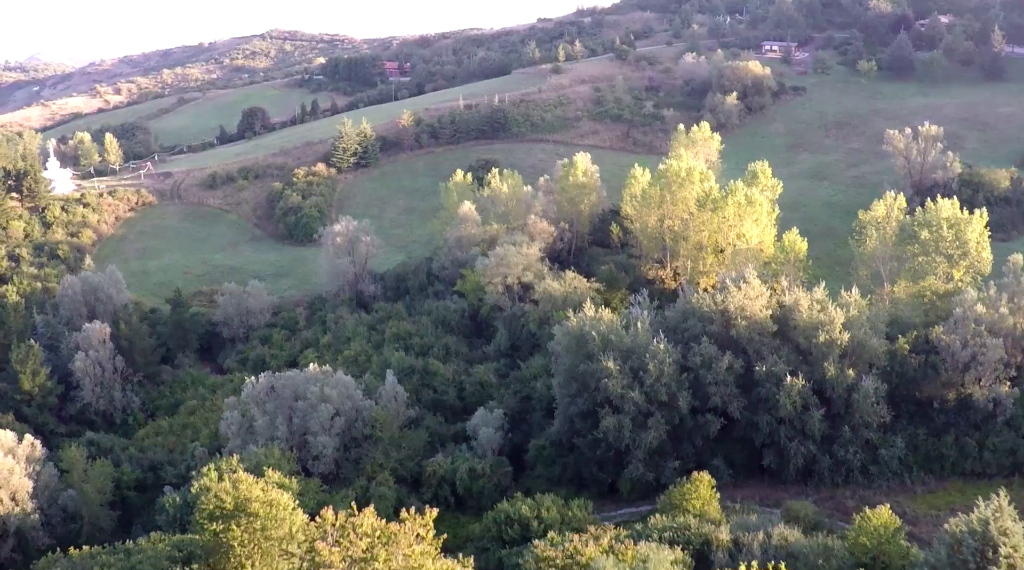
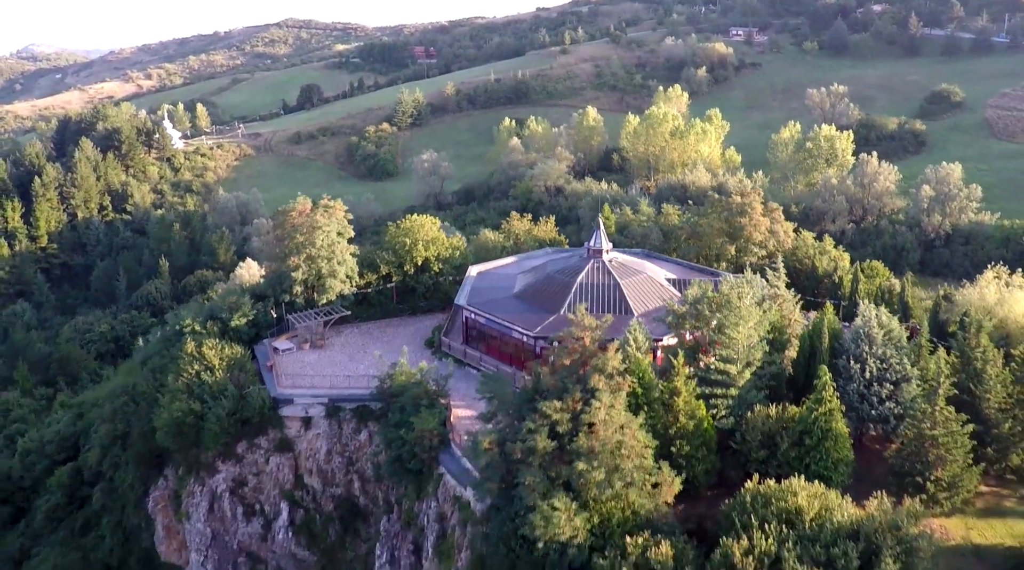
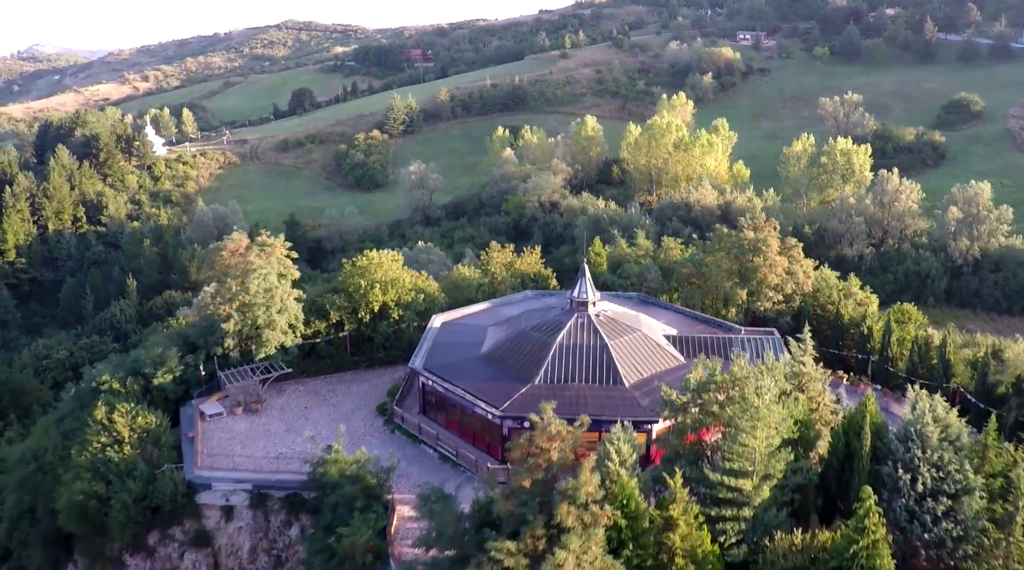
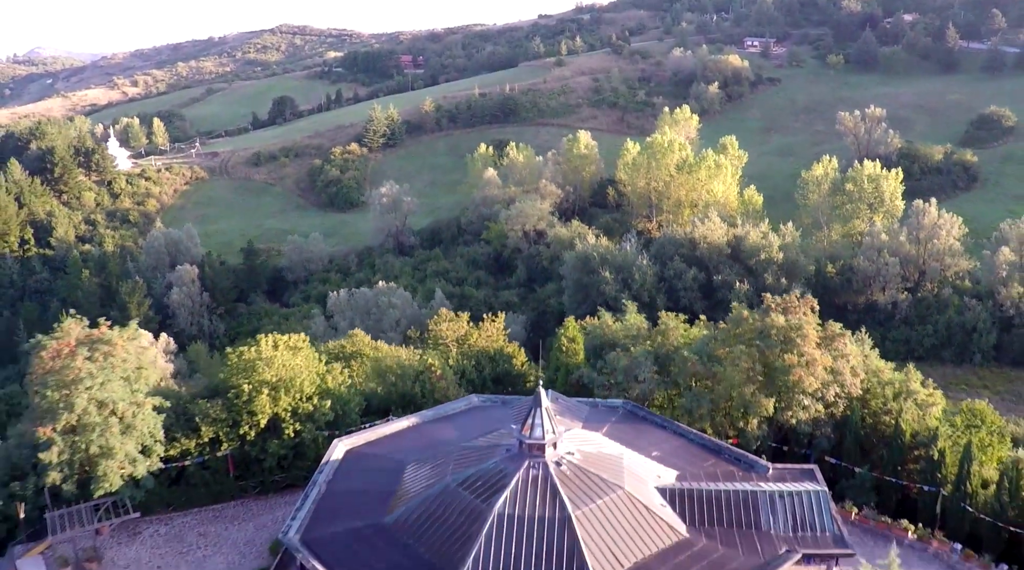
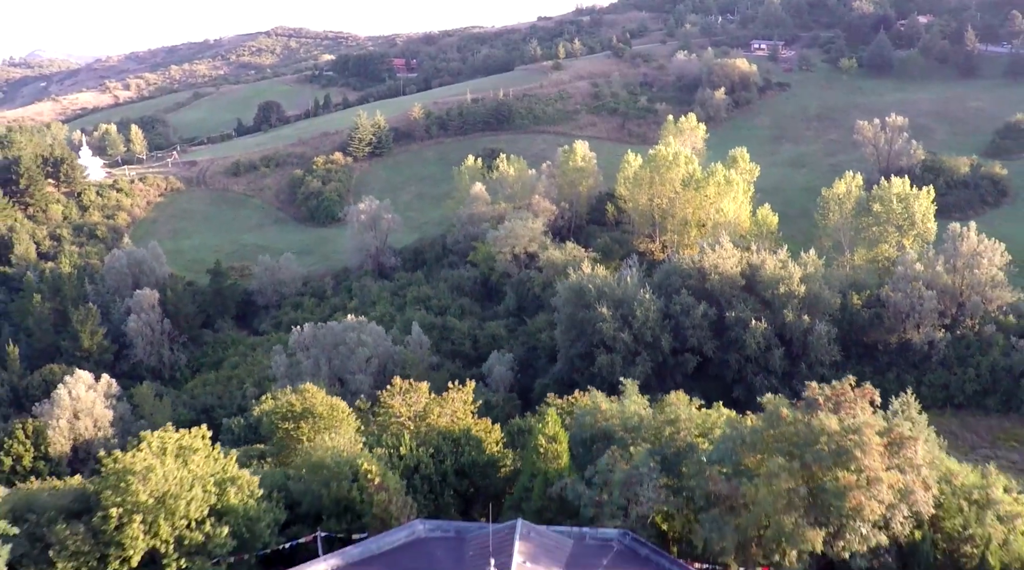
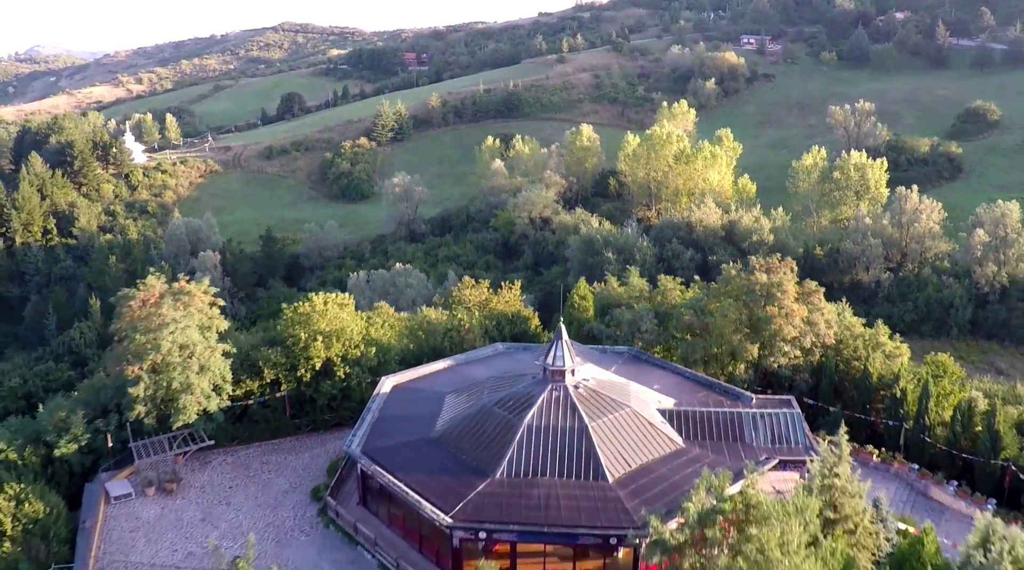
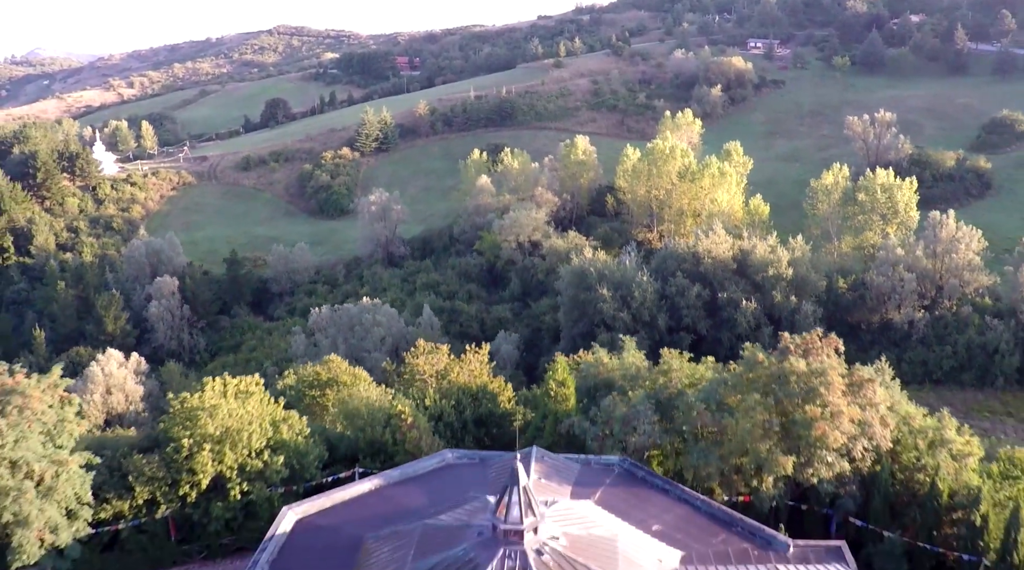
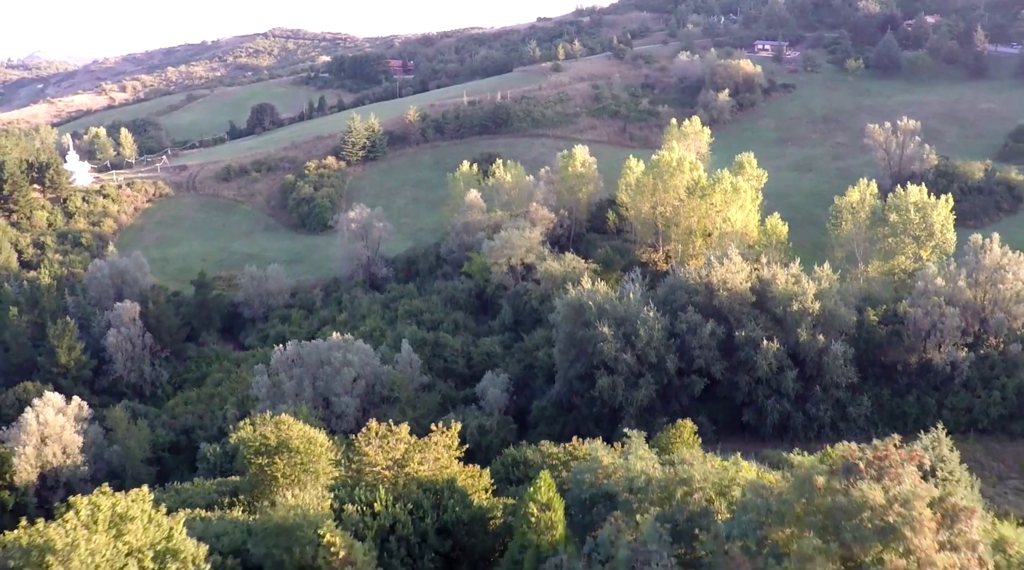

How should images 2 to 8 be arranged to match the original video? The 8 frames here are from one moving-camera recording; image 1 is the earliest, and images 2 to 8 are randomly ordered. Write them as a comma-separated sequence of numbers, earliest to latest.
8, 5, 7, 4, 6, 3, 2
